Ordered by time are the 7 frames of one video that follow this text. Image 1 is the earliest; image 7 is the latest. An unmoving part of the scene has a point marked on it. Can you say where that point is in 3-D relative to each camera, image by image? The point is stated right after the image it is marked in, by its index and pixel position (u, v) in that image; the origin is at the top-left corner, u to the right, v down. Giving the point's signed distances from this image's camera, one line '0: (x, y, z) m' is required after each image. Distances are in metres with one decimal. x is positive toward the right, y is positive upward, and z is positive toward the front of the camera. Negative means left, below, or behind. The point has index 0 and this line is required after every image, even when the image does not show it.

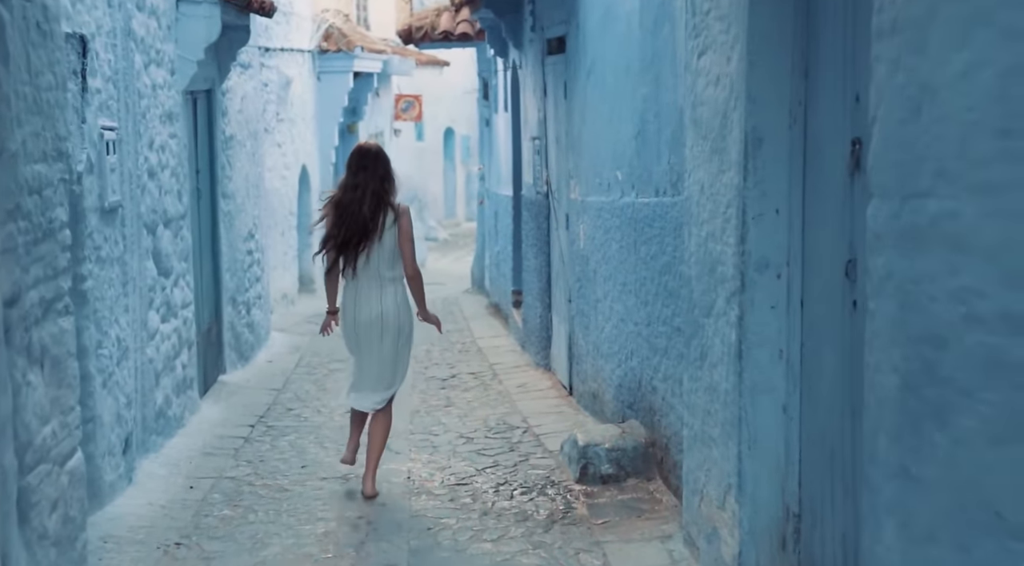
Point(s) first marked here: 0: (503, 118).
0: (-0.1, +1.7, +14.3) m
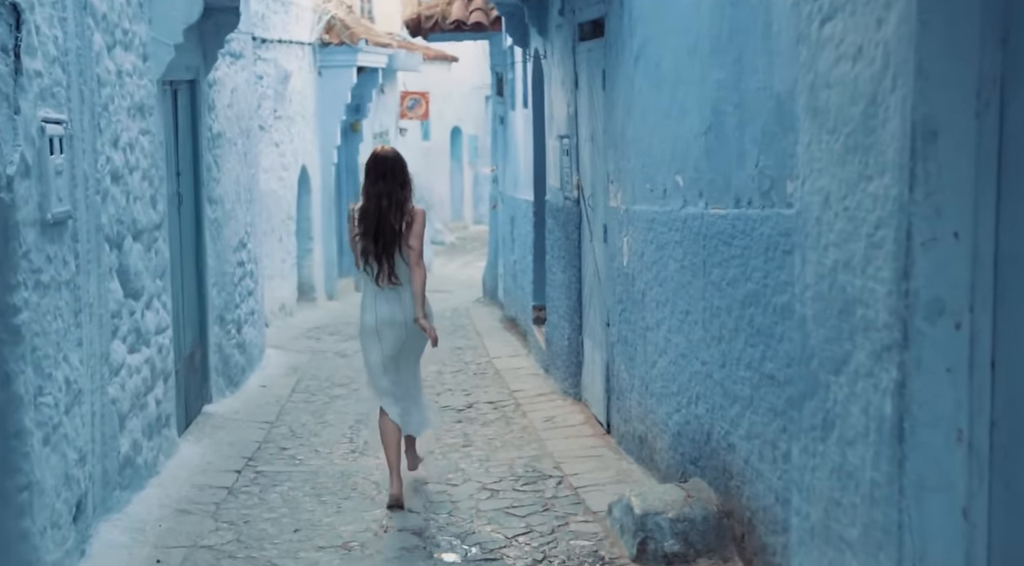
0: (+0.1, +1.6, +13.0) m
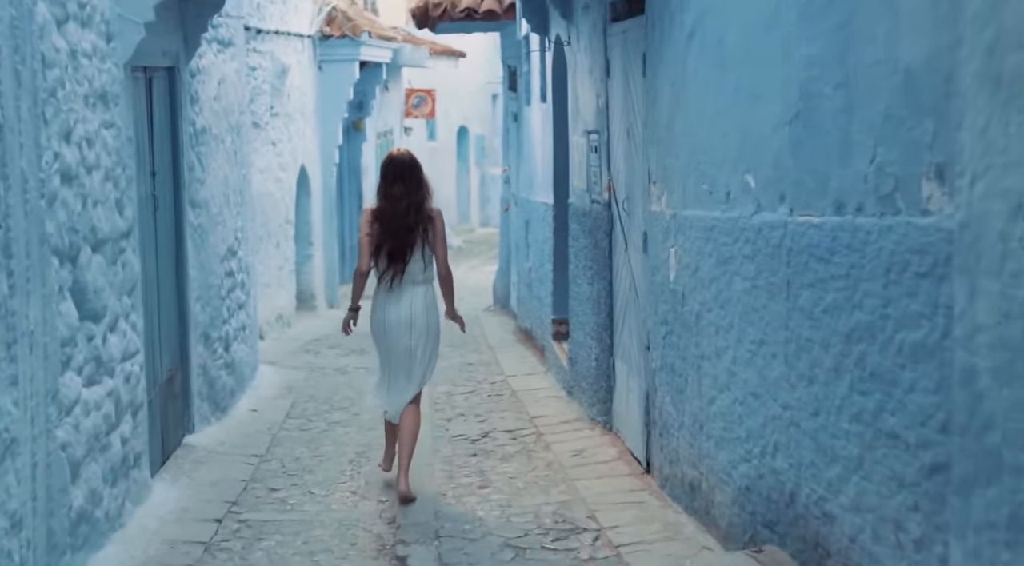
0: (+0.2, +1.5, +11.9) m
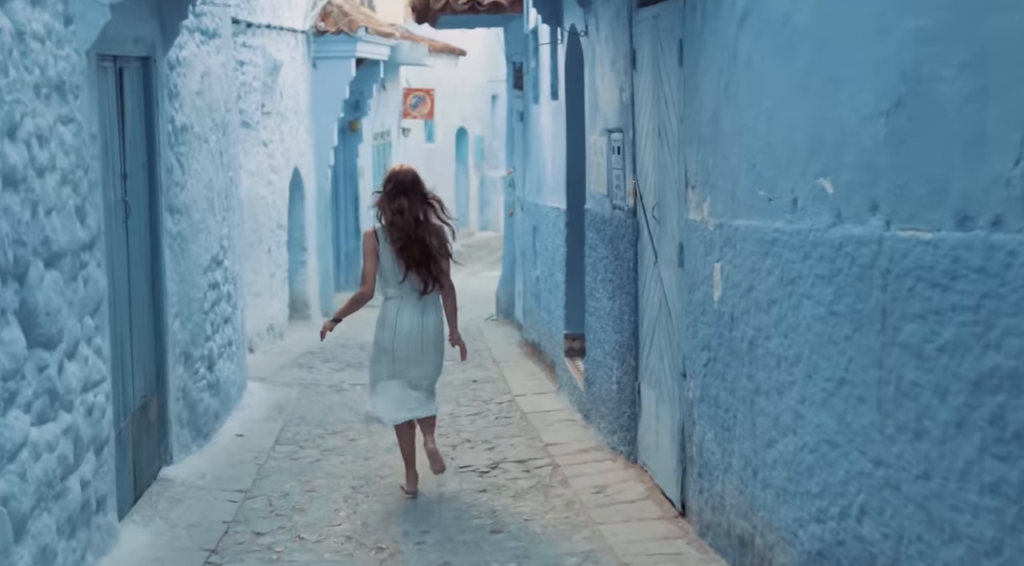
0: (+0.3, +1.4, +11.1) m
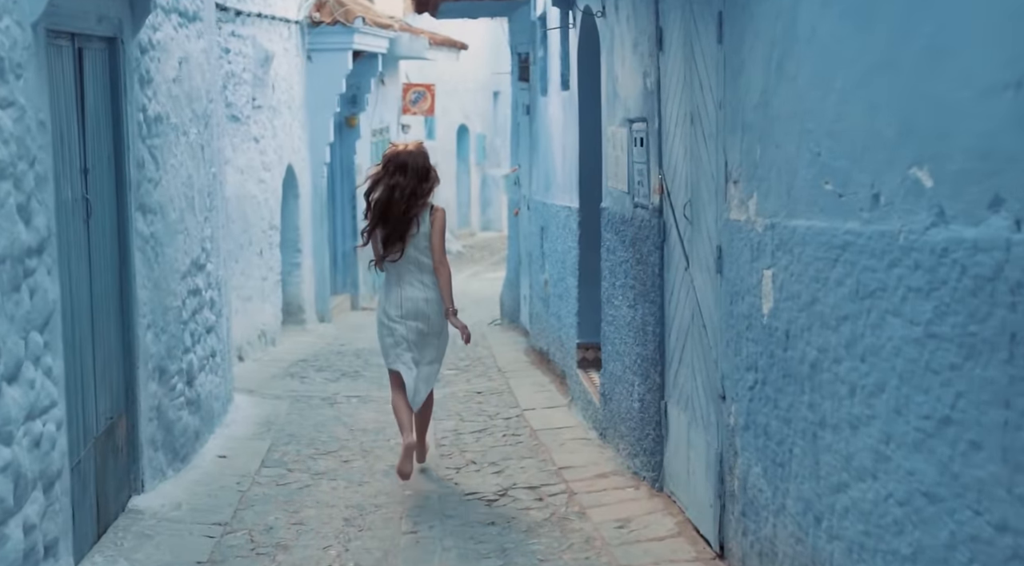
0: (+0.3, +1.4, +10.3) m
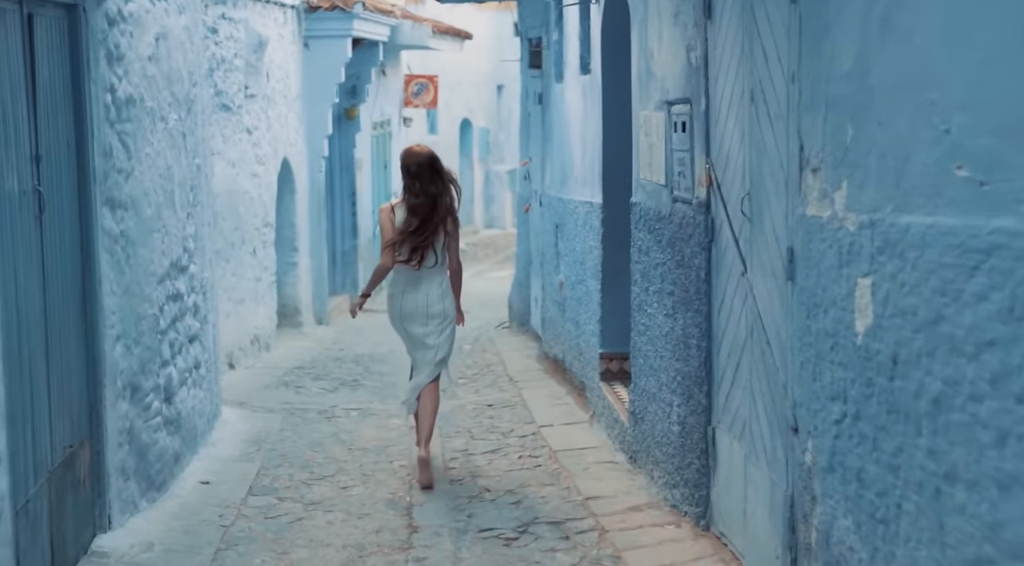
0: (+0.4, +1.3, +9.4) m
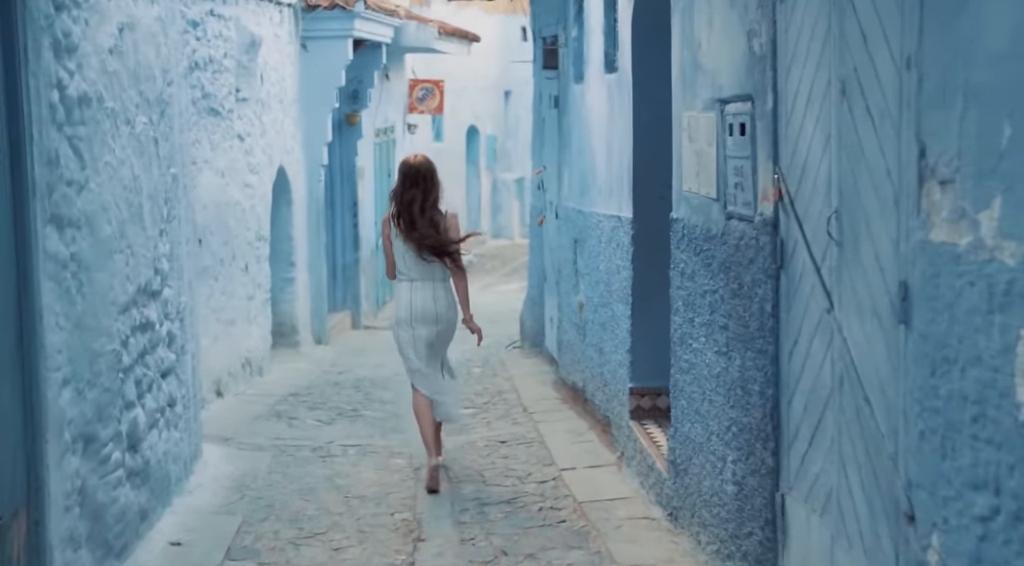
0: (+0.5, +1.2, +8.4) m
